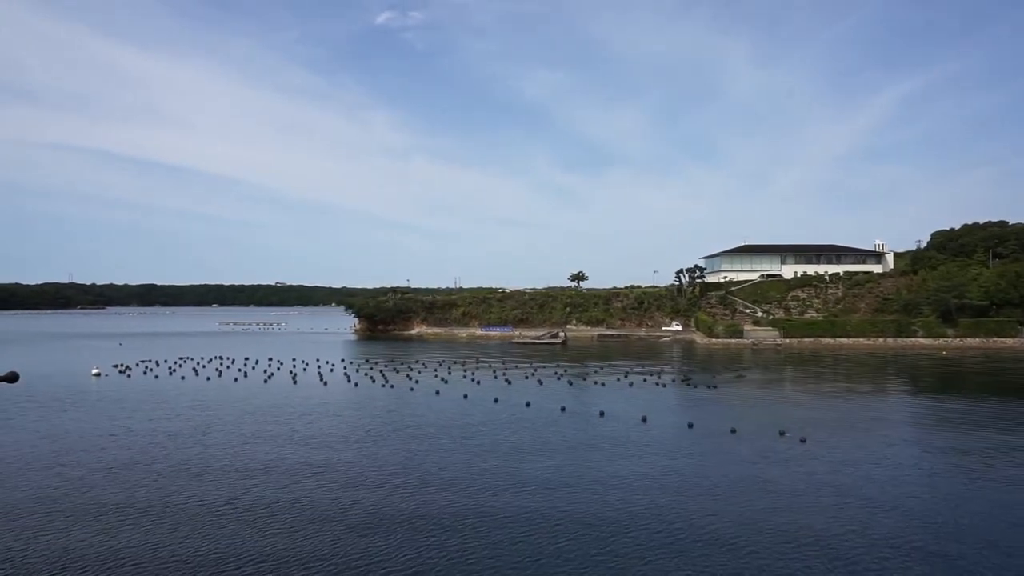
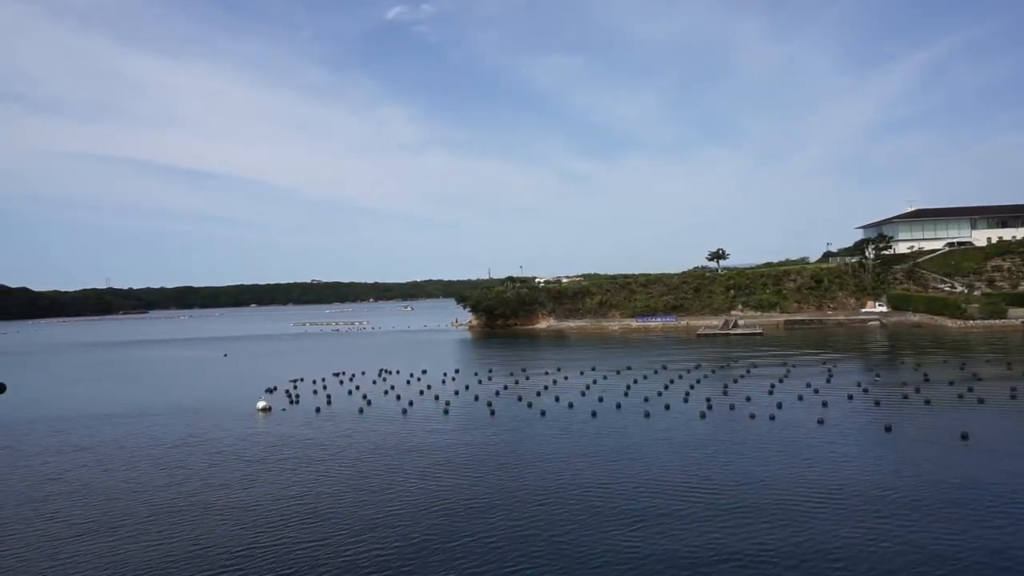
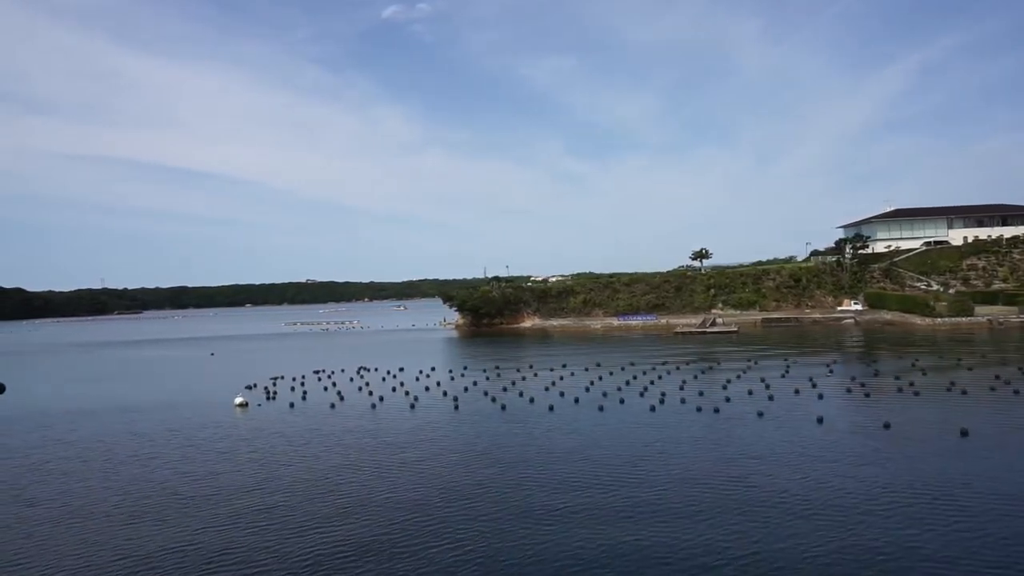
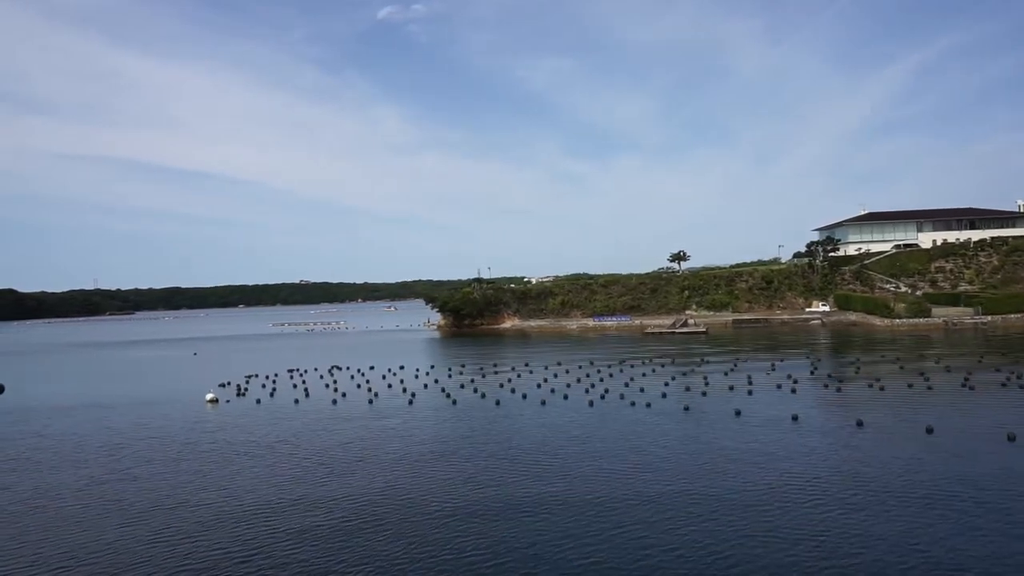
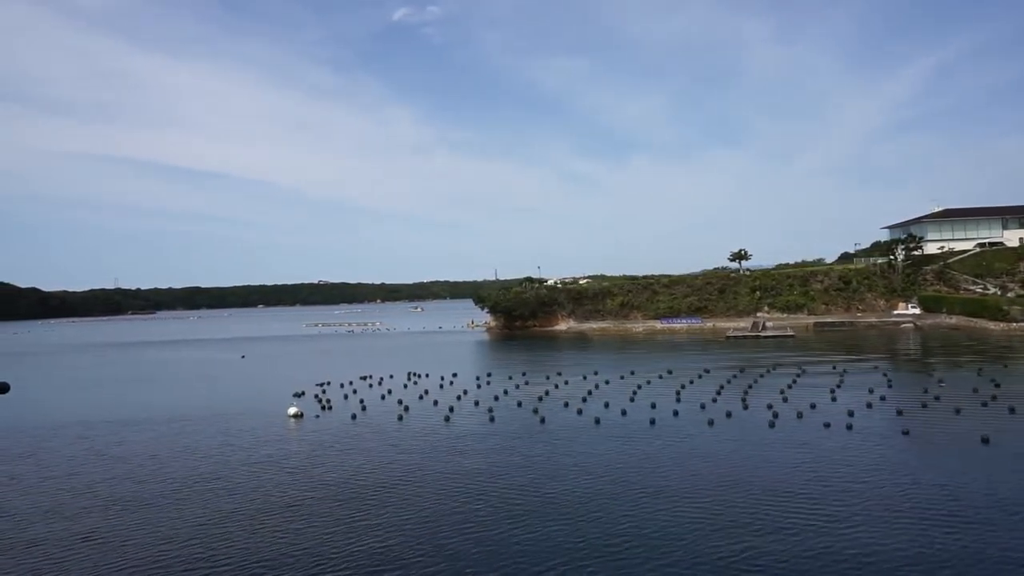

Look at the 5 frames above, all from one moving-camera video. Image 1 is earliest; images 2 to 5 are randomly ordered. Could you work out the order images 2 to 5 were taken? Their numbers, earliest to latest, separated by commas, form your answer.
4, 3, 2, 5
